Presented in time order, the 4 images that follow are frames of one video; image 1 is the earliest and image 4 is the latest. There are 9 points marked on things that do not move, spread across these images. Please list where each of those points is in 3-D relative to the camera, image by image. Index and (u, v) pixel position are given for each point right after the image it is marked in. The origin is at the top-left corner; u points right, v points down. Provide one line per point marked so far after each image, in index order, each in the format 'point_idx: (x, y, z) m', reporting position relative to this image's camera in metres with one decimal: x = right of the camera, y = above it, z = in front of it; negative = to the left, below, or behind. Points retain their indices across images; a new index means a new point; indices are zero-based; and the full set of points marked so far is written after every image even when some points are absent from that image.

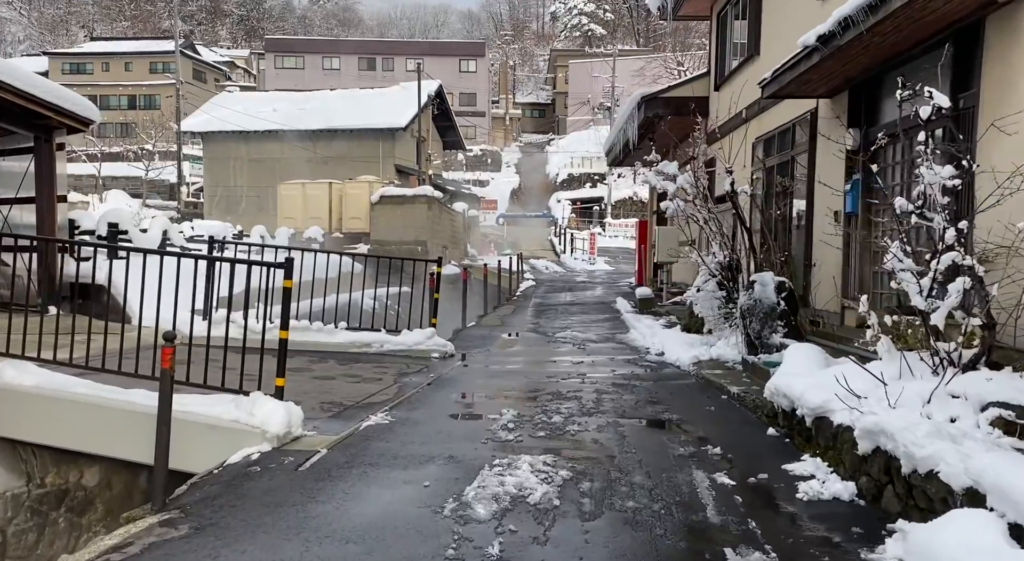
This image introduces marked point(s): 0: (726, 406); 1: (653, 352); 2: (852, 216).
0: (+1.6, -0.9, +7.1) m
1: (+1.5, -0.8, +10.2) m
2: (+3.0, +0.6, +8.4) m
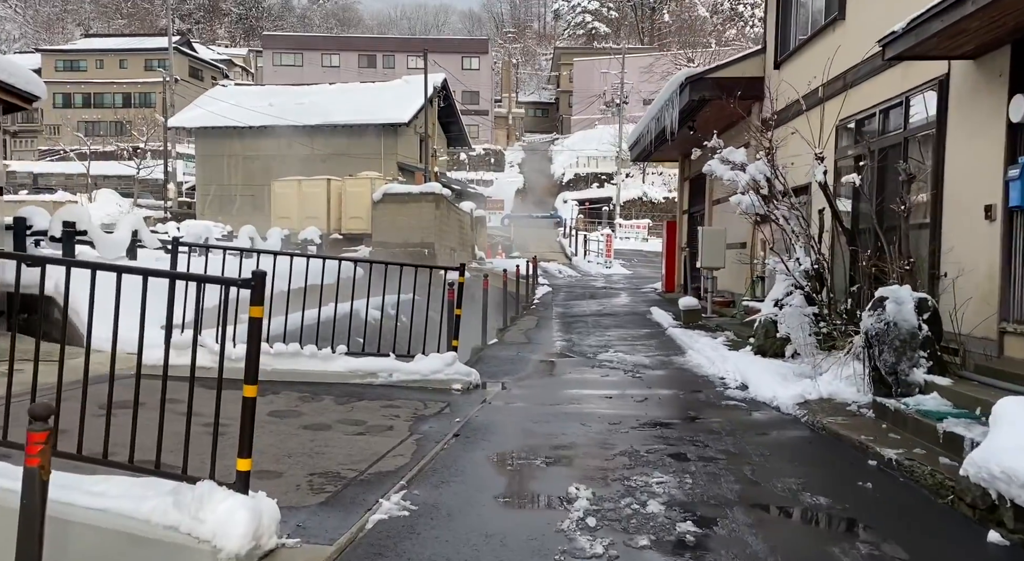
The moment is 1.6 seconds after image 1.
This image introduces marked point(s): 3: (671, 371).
0: (+1.9, -1.0, +5.0) m
1: (+1.9, -0.9, +8.1) m
2: (+3.4, +0.5, +6.3) m
3: (+1.5, -0.9, +9.1) m
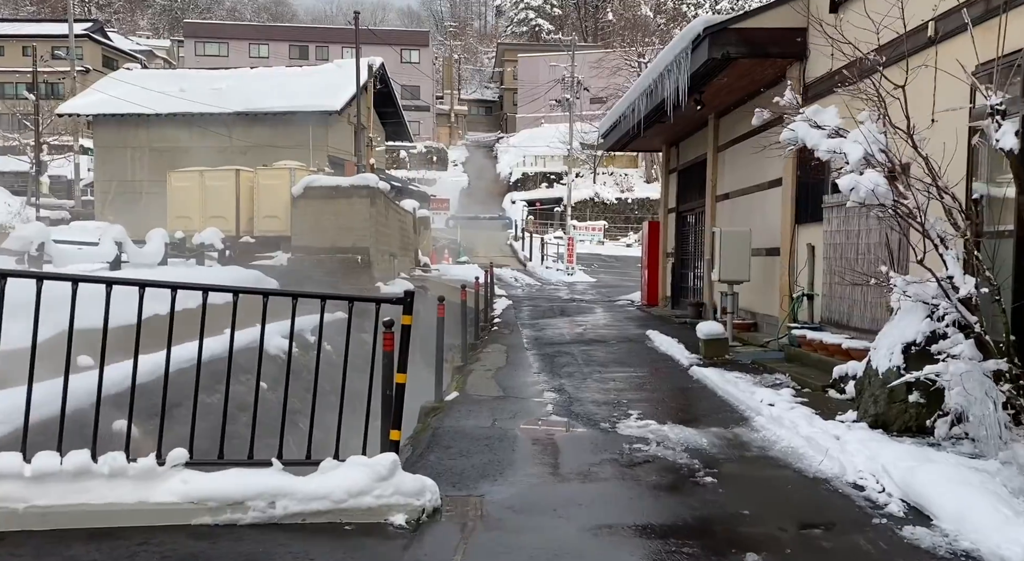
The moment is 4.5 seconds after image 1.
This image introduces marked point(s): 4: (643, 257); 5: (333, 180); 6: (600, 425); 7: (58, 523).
0: (+2.1, -1.2, +1.4) m
1: (+1.8, -1.1, +4.5) m
2: (+3.4, +0.3, +2.8) m
3: (+1.4, -1.1, +5.5) m
4: (+2.5, +0.4, +18.3) m
5: (-2.9, +1.7, +15.7) m
6: (+0.6, -1.0, +6.9) m
7: (-1.9, -1.0, +4.1) m
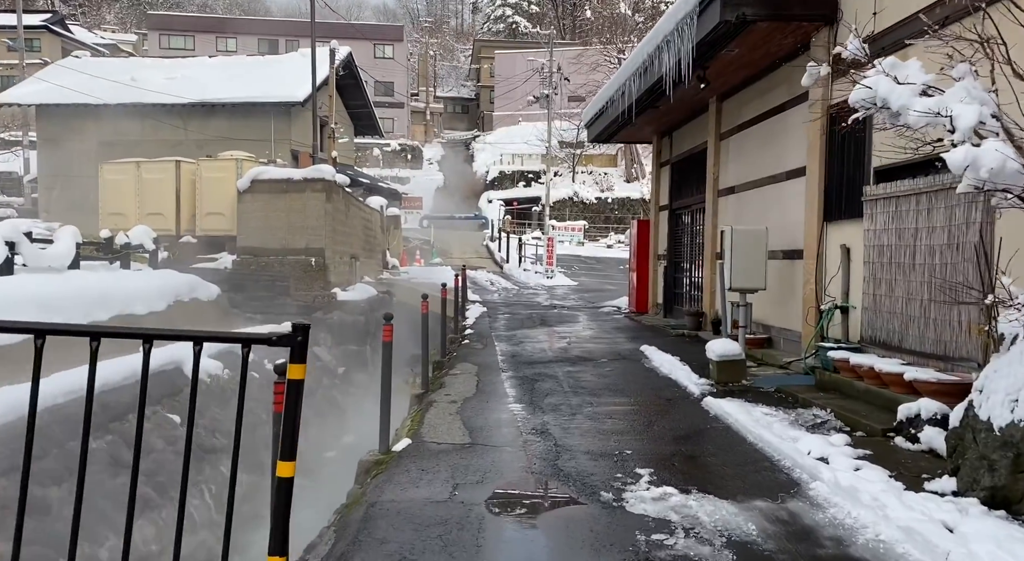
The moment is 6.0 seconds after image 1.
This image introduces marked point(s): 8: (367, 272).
0: (+2.0, -1.3, -0.4) m
1: (+1.7, -1.2, +2.7) m
2: (+3.3, +0.2, +1.0) m
3: (+1.2, -1.2, +3.6) m
4: (+2.1, +0.3, +16.5) m
5: (-3.3, +1.6, +13.8) m
6: (+0.5, -1.1, +5.0) m
7: (-2.0, -1.1, +2.2) m
8: (-2.9, +0.2, +18.9) m
